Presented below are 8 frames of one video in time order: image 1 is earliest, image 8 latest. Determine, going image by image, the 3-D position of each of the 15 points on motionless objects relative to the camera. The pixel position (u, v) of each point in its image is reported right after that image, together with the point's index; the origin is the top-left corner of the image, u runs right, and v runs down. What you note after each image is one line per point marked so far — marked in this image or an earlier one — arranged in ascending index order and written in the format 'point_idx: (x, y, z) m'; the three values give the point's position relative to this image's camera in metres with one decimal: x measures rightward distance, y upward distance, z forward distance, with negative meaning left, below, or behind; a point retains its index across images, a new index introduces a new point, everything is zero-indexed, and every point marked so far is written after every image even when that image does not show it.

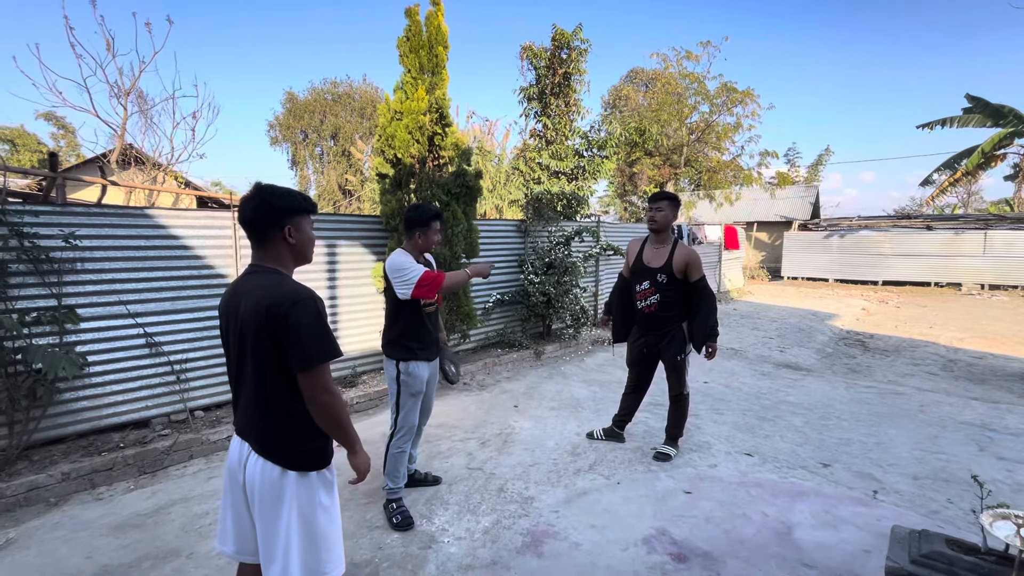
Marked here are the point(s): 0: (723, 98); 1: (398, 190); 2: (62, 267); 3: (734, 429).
0: (+8.2, +7.4, +18.6) m
1: (-1.2, +1.1, +5.3) m
2: (-3.4, +0.2, +3.6) m
3: (+2.1, -1.4, +4.6) m
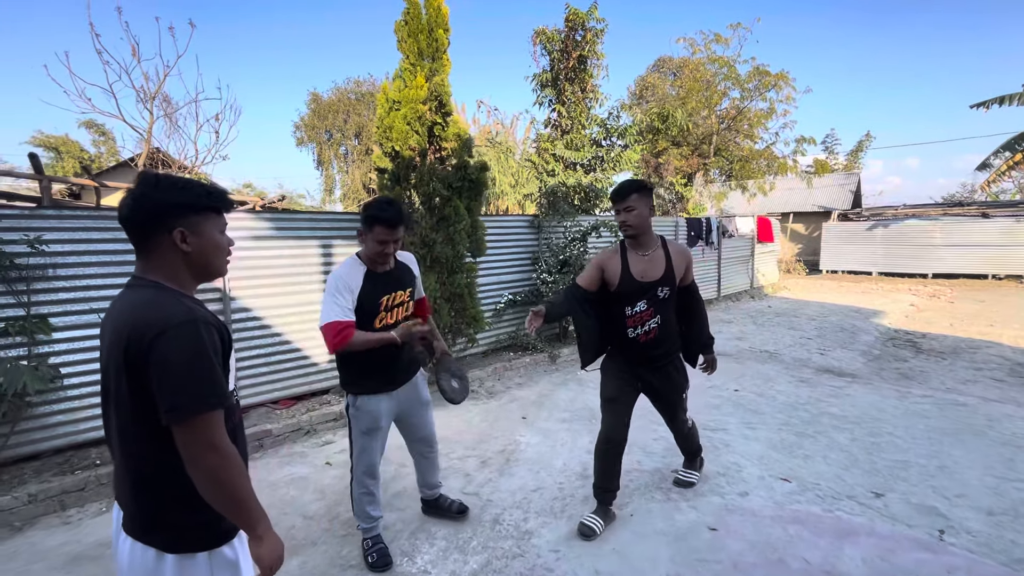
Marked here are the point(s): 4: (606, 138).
0: (+8.9, +7.6, +17.6) m
1: (-1.2, +1.1, +4.9) m
2: (-3.4, +0.1, +3.4) m
3: (+2.2, -1.4, +4.0) m
4: (+1.5, +2.4, +7.8) m
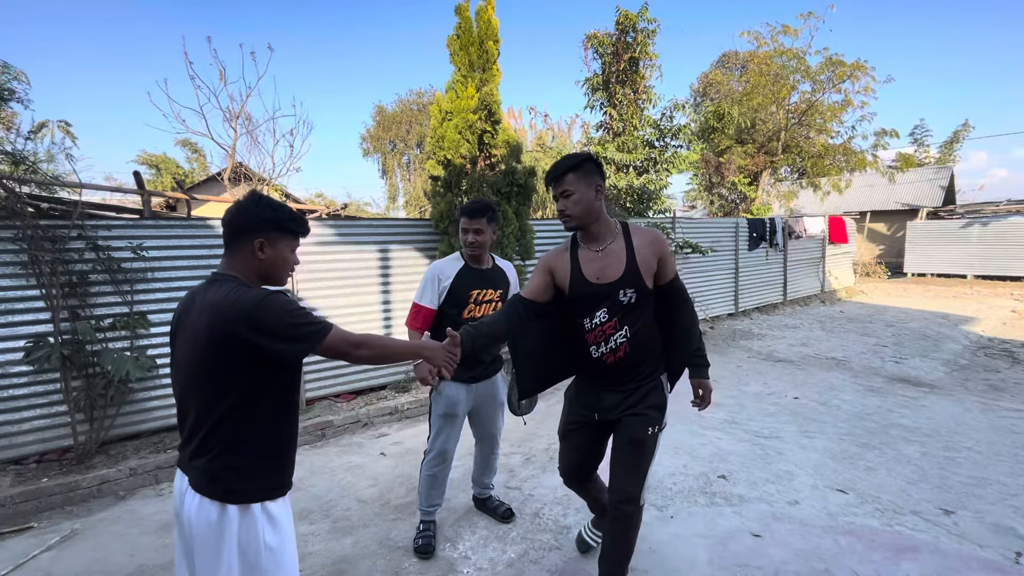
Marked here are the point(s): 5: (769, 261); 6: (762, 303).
0: (+10.9, +7.4, +16.6) m
1: (-0.7, +1.0, +5.2) m
2: (-3.1, +0.1, +3.9) m
3: (+2.5, -1.4, +3.9) m
4: (+2.4, +2.4, +7.7) m
5: (+5.6, +0.6, +10.6) m
6: (+5.5, -0.3, +10.6) m
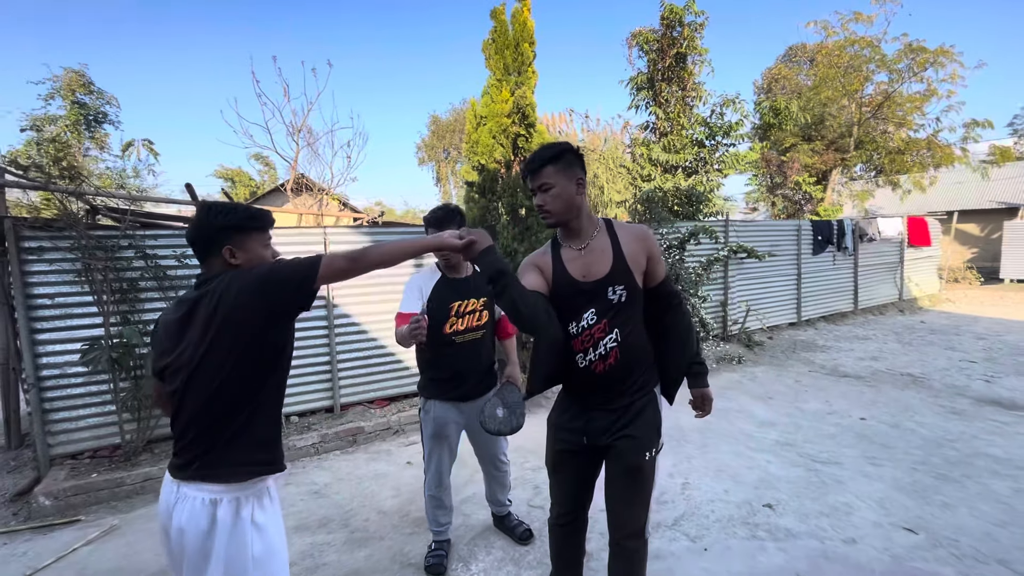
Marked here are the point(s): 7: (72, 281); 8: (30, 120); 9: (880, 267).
0: (+12.5, +7.2, +15.2) m
1: (-0.3, +1.0, +5.1) m
2: (-2.9, 0.0, +4.1) m
3: (+2.7, -1.4, +3.4) m
4: (+3.0, +2.3, +7.3) m
5: (+6.6, +0.4, +9.7) m
6: (+6.4, -0.5, +9.8) m
7: (-3.5, +0.1, +3.8) m
8: (-12.3, +4.3, +12.3) m
9: (+8.2, +0.5, +10.7) m
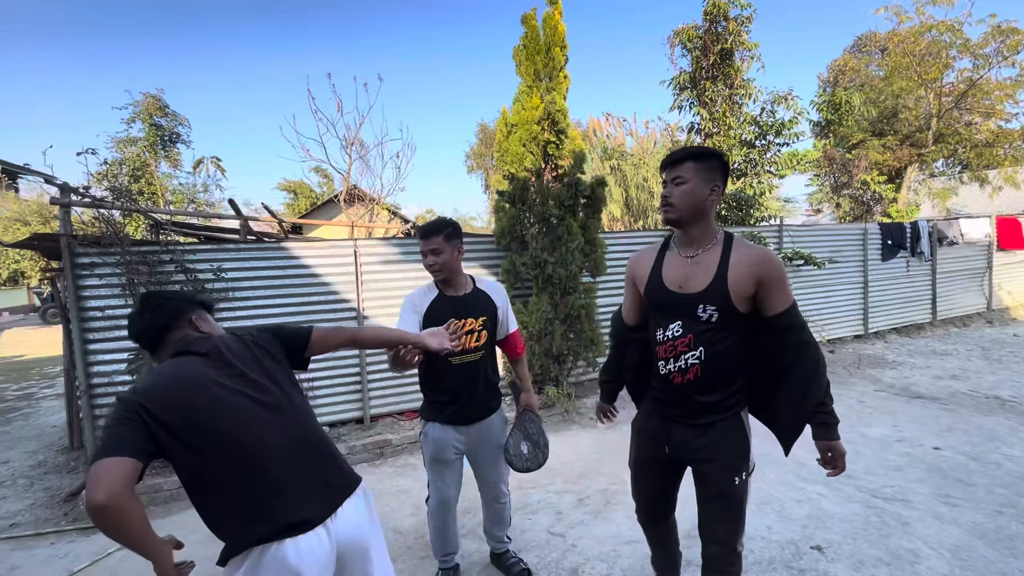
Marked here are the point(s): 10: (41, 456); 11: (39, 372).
0: (+13.8, +7.0, +13.7) m
1: (0.0, +0.8, +5.0) m
2: (-2.6, -0.1, +4.3) m
3: (+2.8, -1.5, +3.0) m
4: (+3.5, +2.1, +6.8) m
5: (+7.3, +0.3, +8.9) m
6: (+7.2, -0.6, +8.9) m
7: (-3.3, -0.1, +4.0) m
8: (-11.1, +4.1, +13.4) m
9: (+9.0, +0.3, +9.6) m
10: (-4.8, -1.7, +4.9) m
11: (-9.4, -1.7, +9.6) m
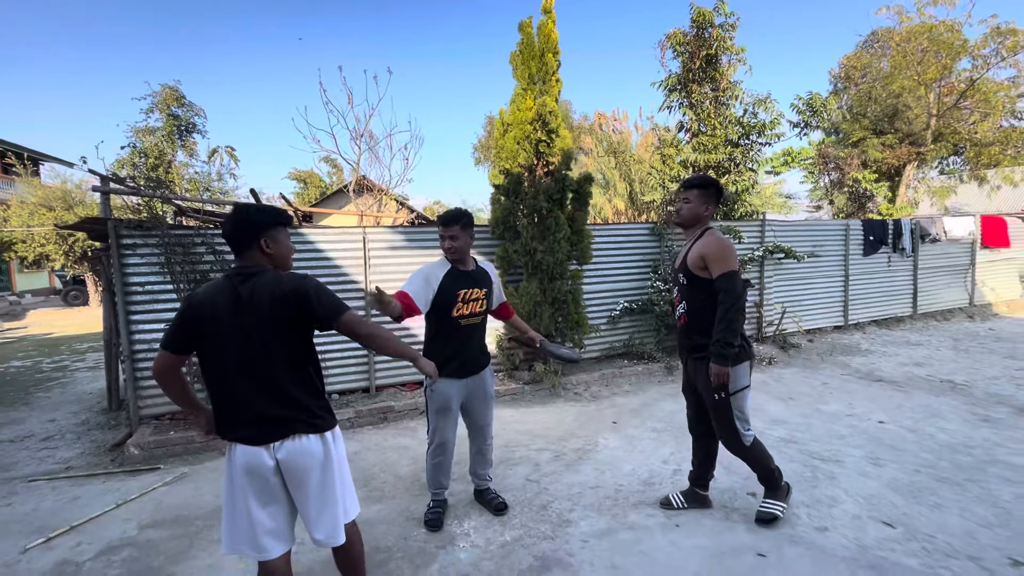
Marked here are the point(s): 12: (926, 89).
0: (+13.9, +7.0, +13.9) m
1: (0.0, +1.0, +5.5) m
2: (-2.7, +0.1, +4.8) m
3: (+2.7, -1.4, +3.5) m
4: (+3.5, +2.3, +7.2) m
5: (+7.3, +0.4, +9.3) m
6: (+7.2, -0.5, +9.3) m
7: (-3.4, +0.2, +4.6) m
8: (-11.0, +4.6, +14.0) m
9: (+9.0, +0.4, +10.0) m
10: (-4.9, -1.5, +5.5) m
11: (-9.4, -1.3, +10.2) m
12: (+12.2, +5.9, +14.2) m
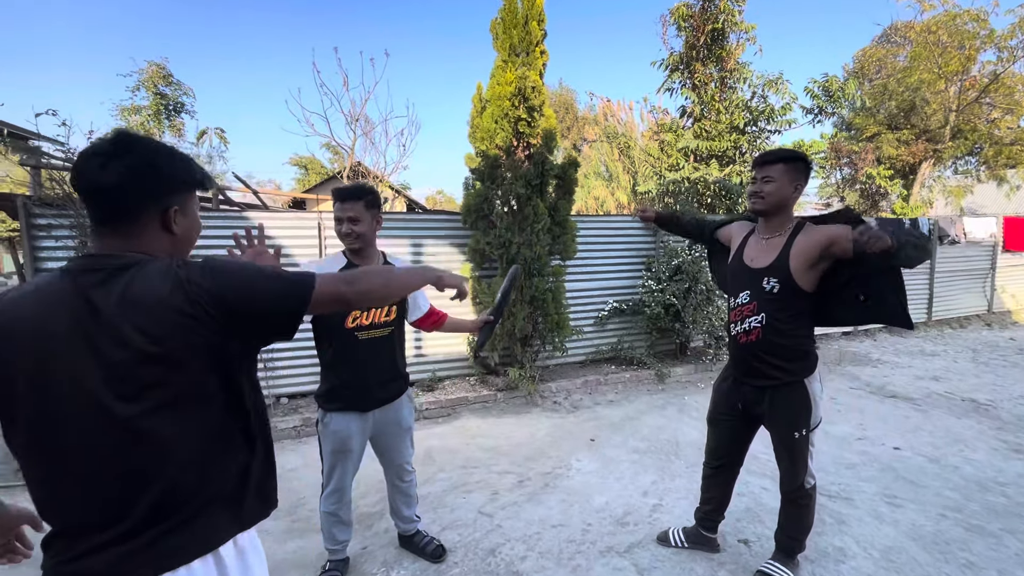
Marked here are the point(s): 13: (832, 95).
0: (+13.9, +6.9, +13.1) m
1: (-0.3, +1.0, +4.9) m
2: (-3.0, +0.2, +4.3) m
3: (+2.4, -1.5, +2.9) m
4: (+3.3, +2.3, +6.6) m
5: (+7.1, +0.3, +8.6) m
6: (+6.9, -0.6, +8.7) m
7: (-3.7, +0.3, +4.0) m
8: (-11.1, +5.0, +13.5) m
9: (+8.8, +0.3, +9.4) m
10: (-5.3, -1.3, +5.0) m
11: (-9.7, -0.9, +9.8) m
12: (+12.2, +5.8, +13.4) m
13: (+4.1, +2.5, +6.2) m
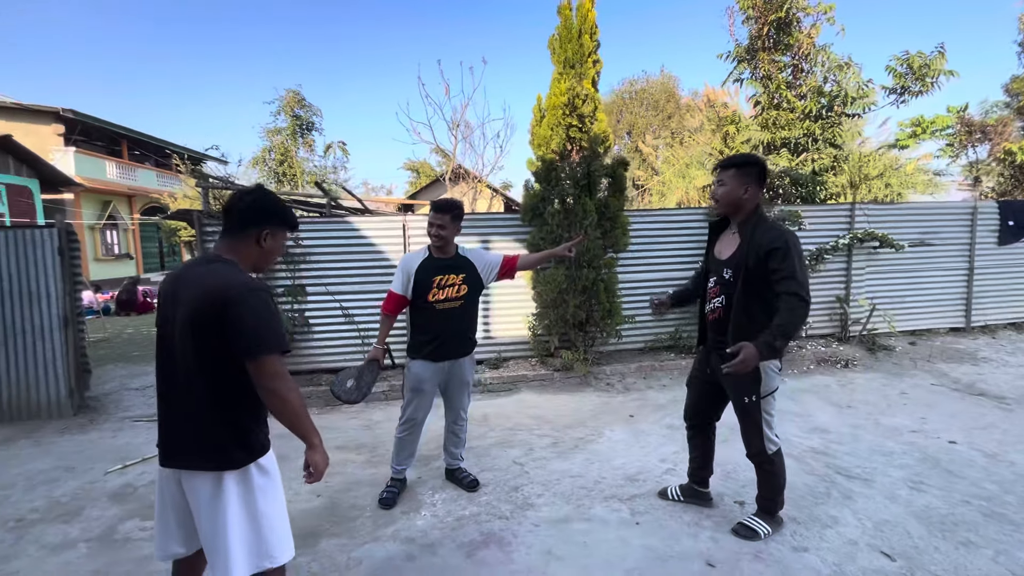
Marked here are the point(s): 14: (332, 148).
0: (+16.0, +7.0, +10.4) m
1: (+0.3, +1.2, +5.5) m
2: (-2.5, +0.3, +5.5) m
3: (+2.5, -1.4, +3.0) m
4: (+4.2, +2.4, +6.4) m
5: (+8.3, +0.4, +7.5) m
6: (+8.2, -0.5, +7.6) m
7: (-3.2, +0.4, +5.4) m
8: (-8.4, +5.2, +16.2) m
9: (+10.2, +0.4, +7.9) m
10: (-4.5, -1.2, +6.7) m
11: (-7.8, -0.8, +12.3) m
12: (+14.3, +5.9, +11.1) m
13: (+4.9, +2.6, +5.8) m
14: (-6.5, +4.9, +17.0) m
